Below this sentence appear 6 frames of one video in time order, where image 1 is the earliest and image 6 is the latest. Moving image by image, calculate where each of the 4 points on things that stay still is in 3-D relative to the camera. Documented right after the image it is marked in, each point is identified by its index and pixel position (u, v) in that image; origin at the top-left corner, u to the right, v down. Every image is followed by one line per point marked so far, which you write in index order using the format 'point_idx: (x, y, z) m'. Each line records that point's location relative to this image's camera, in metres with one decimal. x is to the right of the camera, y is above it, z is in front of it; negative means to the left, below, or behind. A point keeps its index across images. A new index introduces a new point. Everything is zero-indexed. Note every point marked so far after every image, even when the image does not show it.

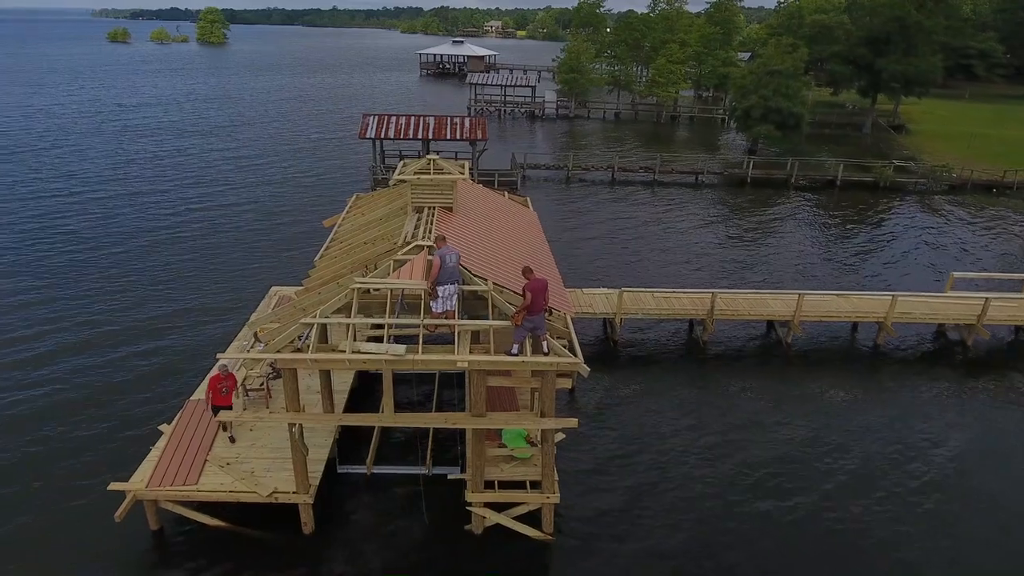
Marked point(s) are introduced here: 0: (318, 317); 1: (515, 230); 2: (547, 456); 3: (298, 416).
0: (-3.9, -0.6, +13.2) m
1: (+0.2, +1.6, +18.4) m
2: (+0.8, -3.6, +14.1) m
3: (-4.4, -2.6, +13.5) m
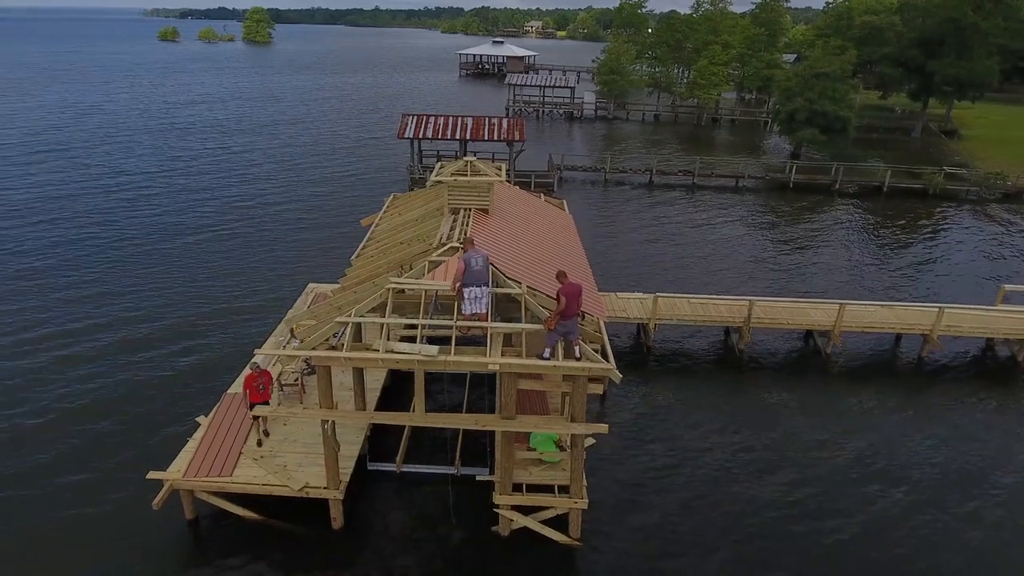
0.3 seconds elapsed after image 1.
0: (-3.2, -0.6, +13.3) m
1: (+1.2, +1.5, +18.3) m
2: (+1.4, -3.7, +14.0) m
3: (-3.8, -2.6, +13.6) m
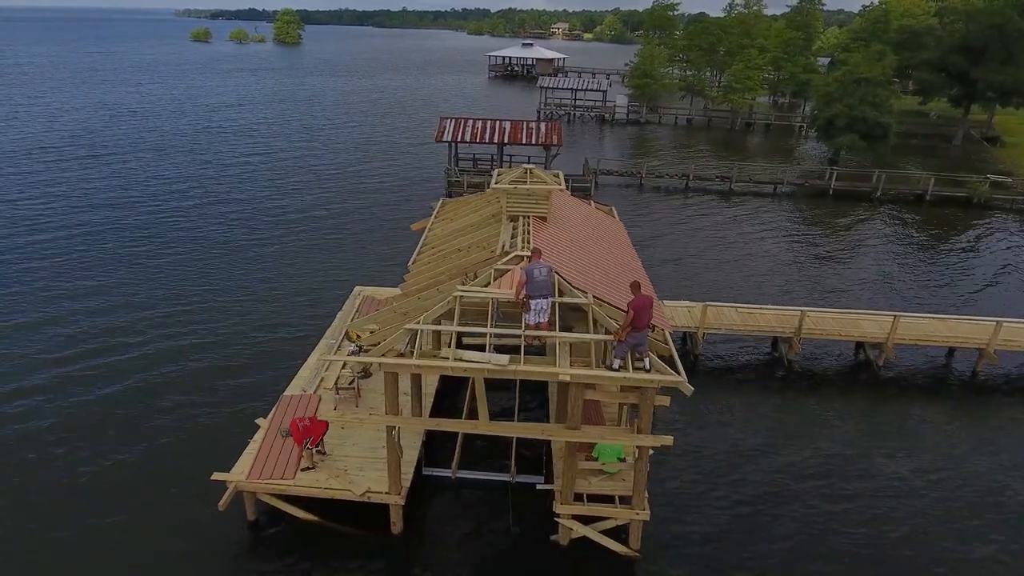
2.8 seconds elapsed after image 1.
0: (-1.9, -0.7, +13.3) m
1: (+2.7, +1.2, +18.2) m
2: (+2.7, -3.9, +13.9) m
3: (-2.4, -2.7, +13.7) m
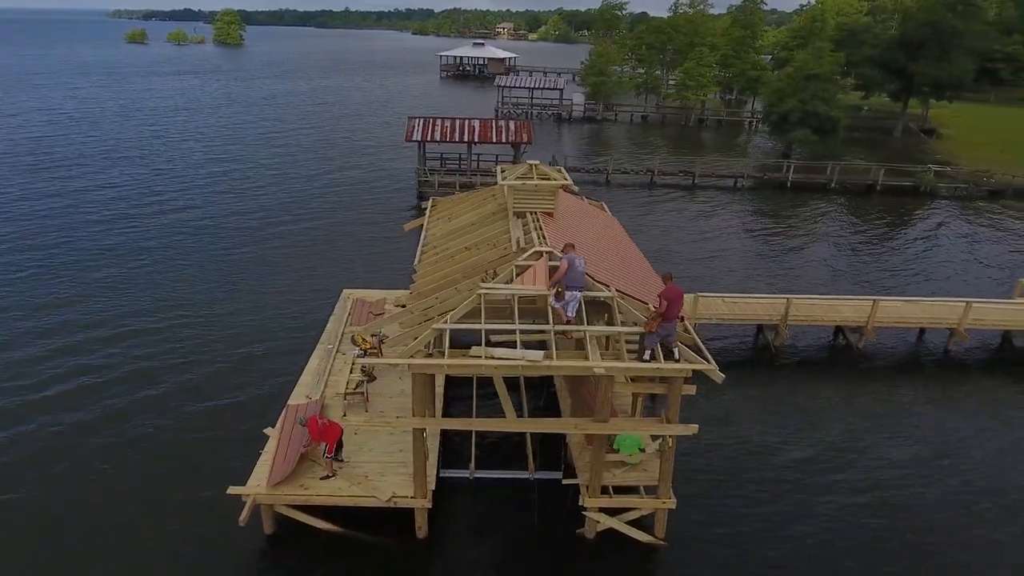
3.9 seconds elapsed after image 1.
0: (-1.3, -0.7, +13.2) m
1: (+2.8, +1.4, +18.4) m
2: (+3.3, -3.8, +14.1) m
3: (-1.8, -2.7, +13.5) m
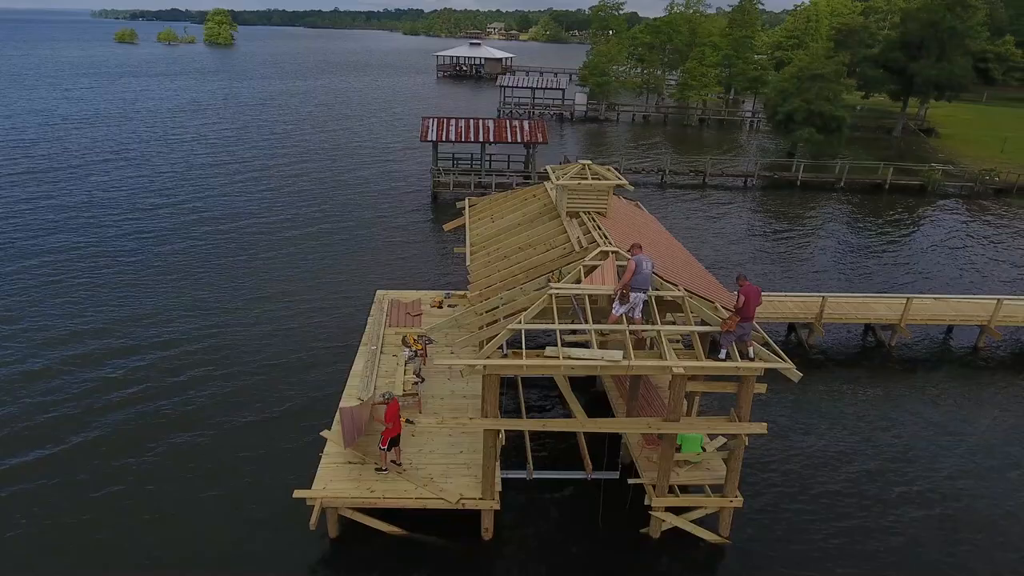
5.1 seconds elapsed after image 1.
0: (+0.1, -0.7, +13.1) m
1: (+4.1, +1.4, +18.4) m
2: (+4.8, -3.7, +14.1) m
3: (-0.4, -2.8, +13.4) m
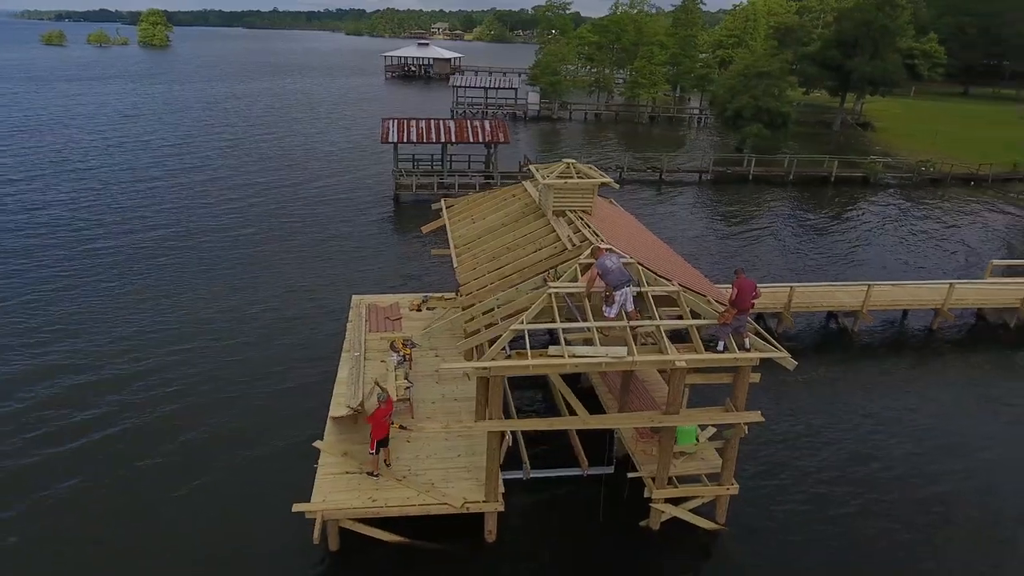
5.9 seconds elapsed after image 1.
0: (+0.2, -0.7, +13.1) m
1: (+3.7, +1.6, +18.7) m
2: (+4.8, -3.6, +14.5) m
3: (-0.3, -2.8, +13.4) m
